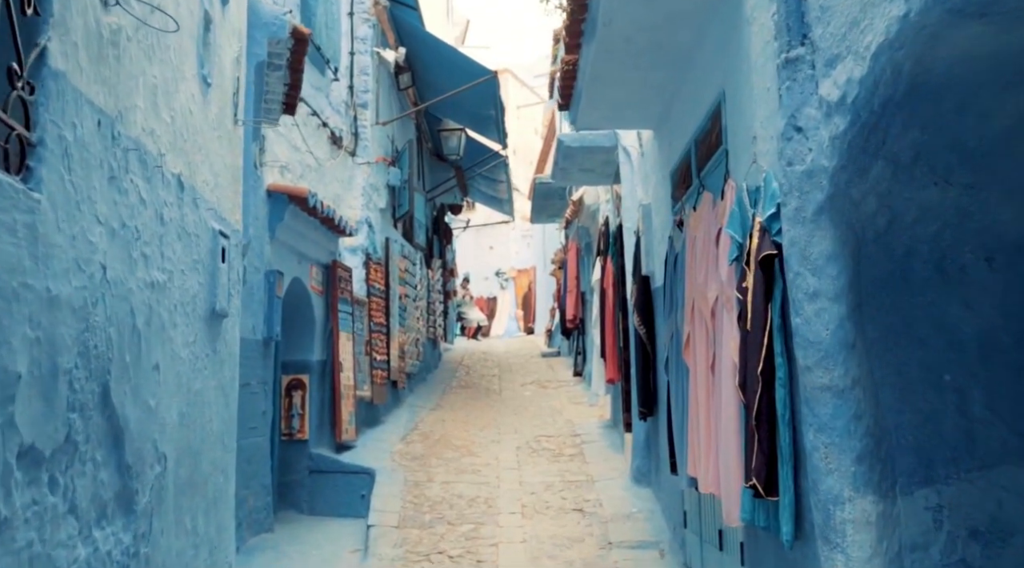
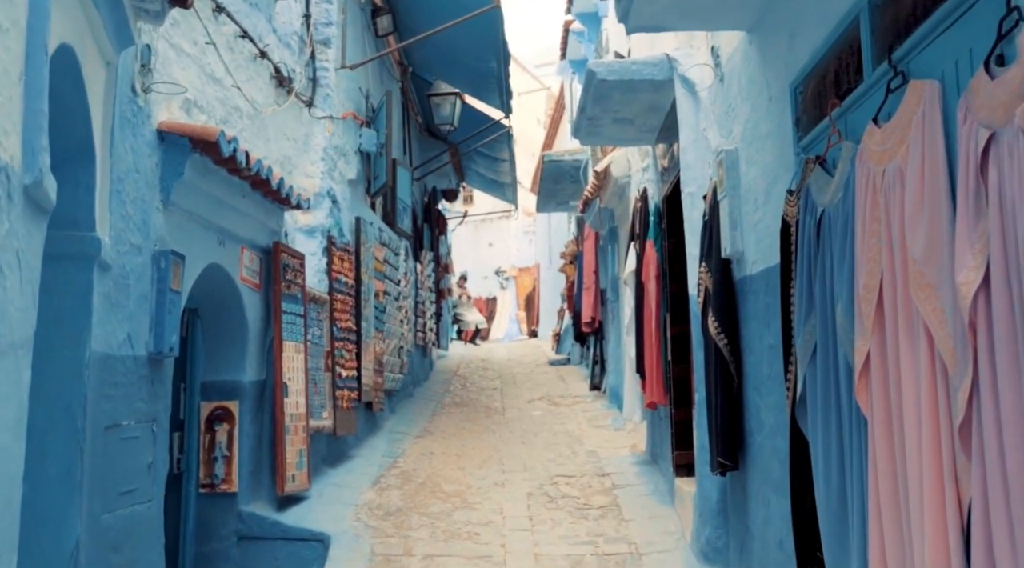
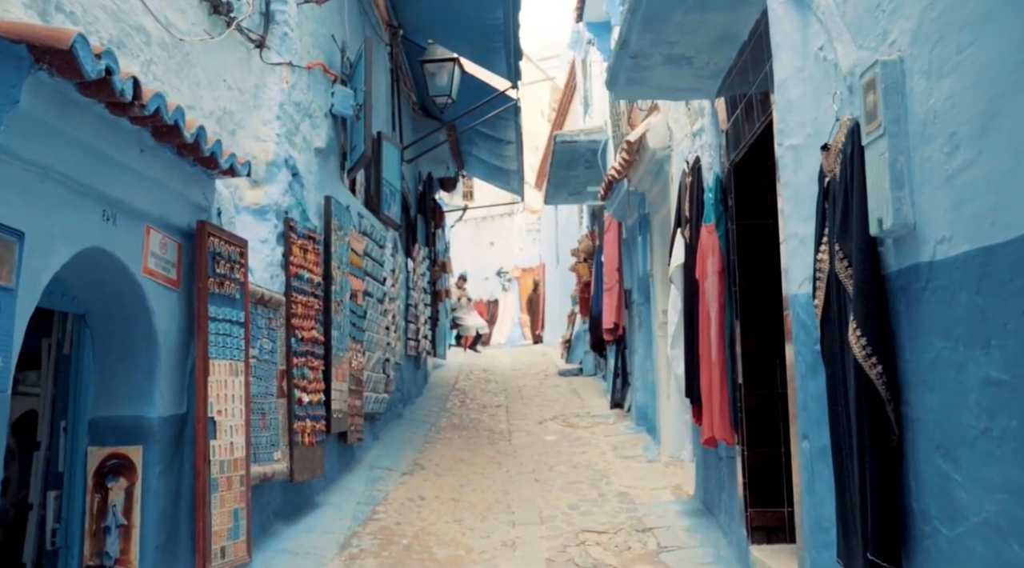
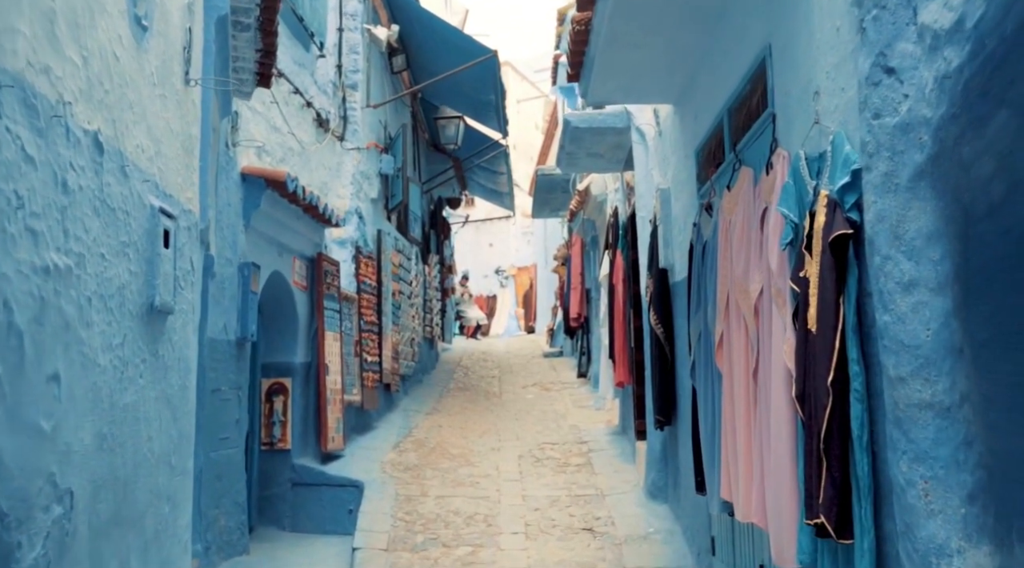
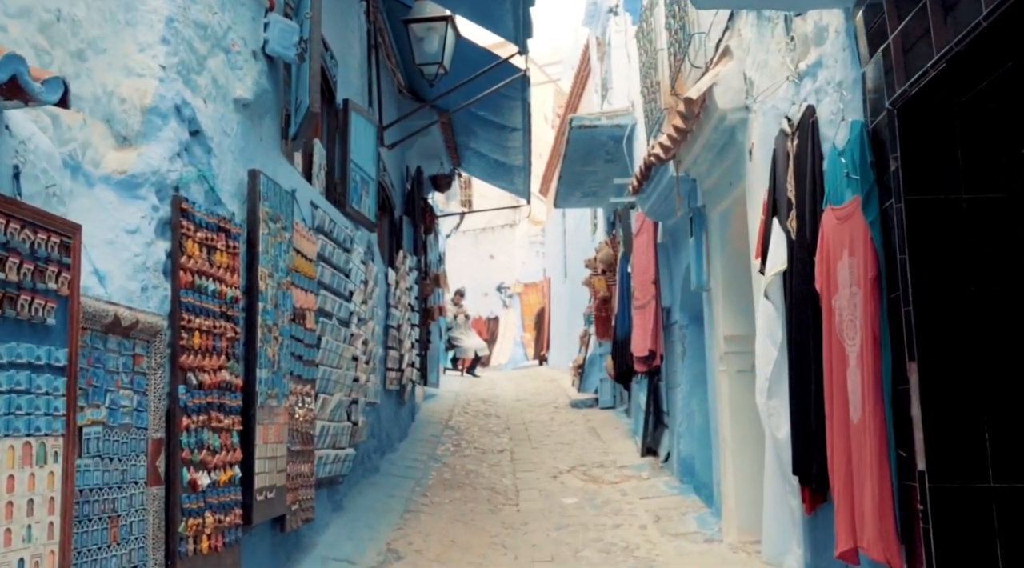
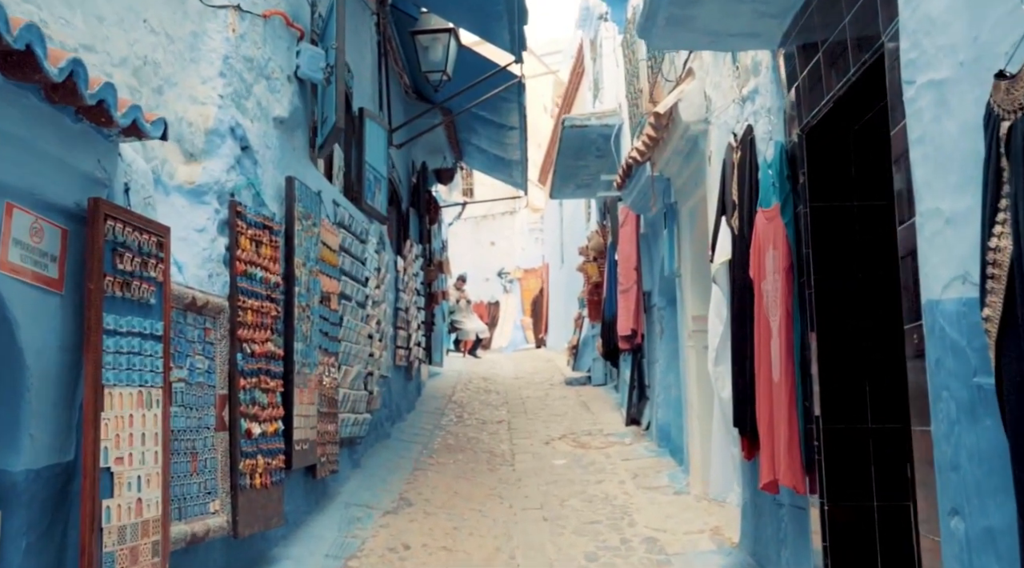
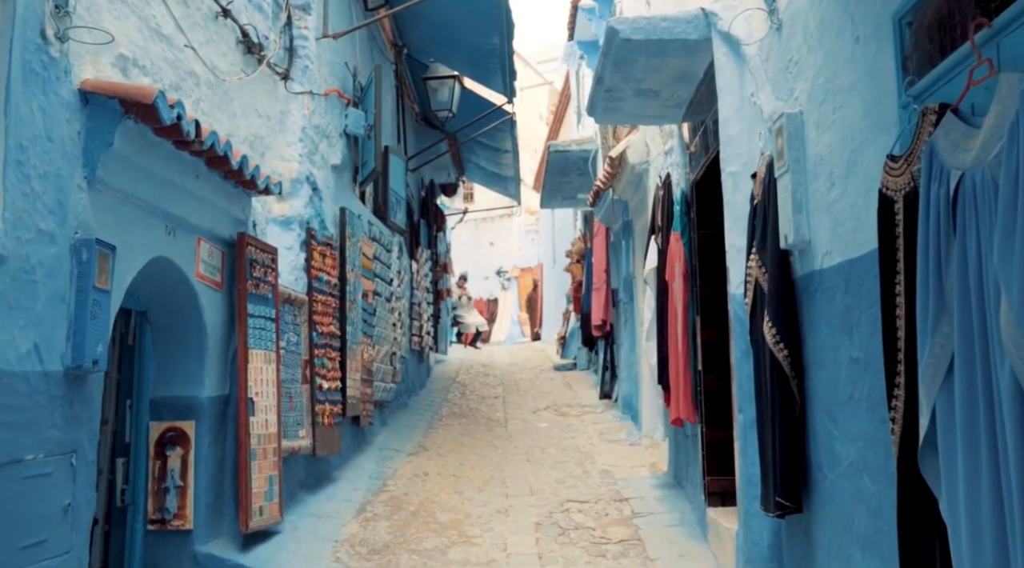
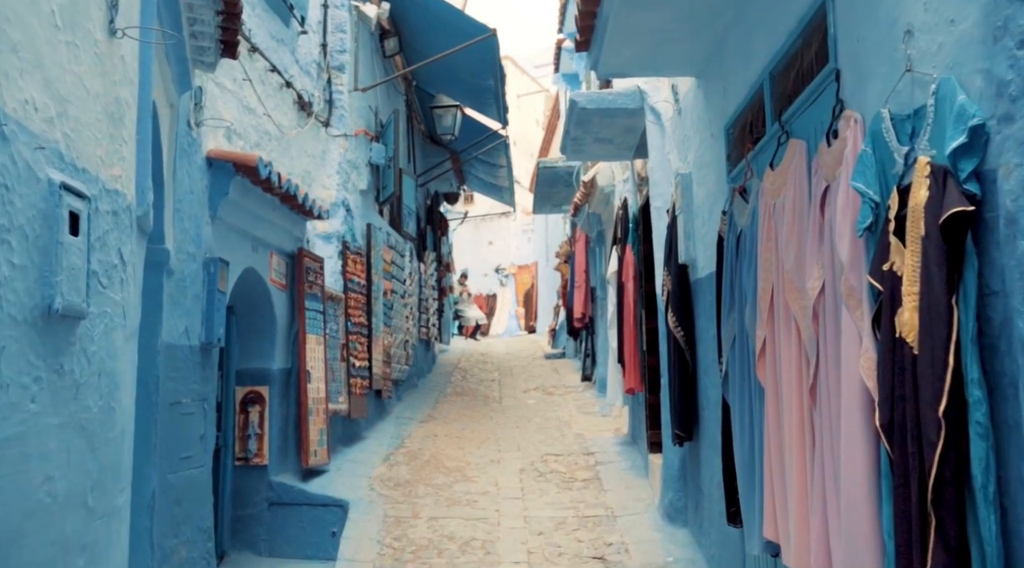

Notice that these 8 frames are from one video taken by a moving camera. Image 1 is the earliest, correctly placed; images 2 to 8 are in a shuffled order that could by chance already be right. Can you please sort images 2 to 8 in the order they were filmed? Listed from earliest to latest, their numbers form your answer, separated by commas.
4, 8, 2, 7, 3, 6, 5
